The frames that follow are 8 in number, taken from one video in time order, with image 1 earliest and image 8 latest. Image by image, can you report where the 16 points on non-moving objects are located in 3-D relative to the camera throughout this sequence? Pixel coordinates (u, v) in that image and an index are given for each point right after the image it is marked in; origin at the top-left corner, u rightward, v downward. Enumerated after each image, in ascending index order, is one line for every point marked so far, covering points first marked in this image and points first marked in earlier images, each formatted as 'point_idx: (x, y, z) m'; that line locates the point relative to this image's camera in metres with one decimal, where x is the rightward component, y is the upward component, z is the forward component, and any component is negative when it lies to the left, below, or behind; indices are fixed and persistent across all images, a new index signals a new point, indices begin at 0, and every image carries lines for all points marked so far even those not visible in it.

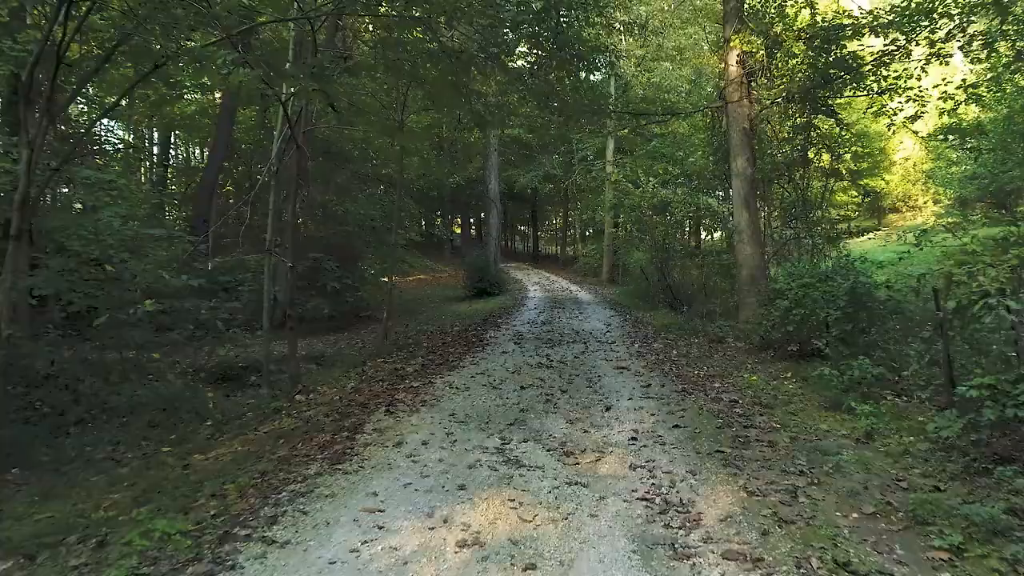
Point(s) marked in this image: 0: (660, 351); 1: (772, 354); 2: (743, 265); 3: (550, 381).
0: (+2.1, -0.9, +9.6) m
1: (+3.4, -0.9, +9.0) m
2: (+3.6, +0.4, +10.9) m
3: (+0.4, -1.0, +7.5) m
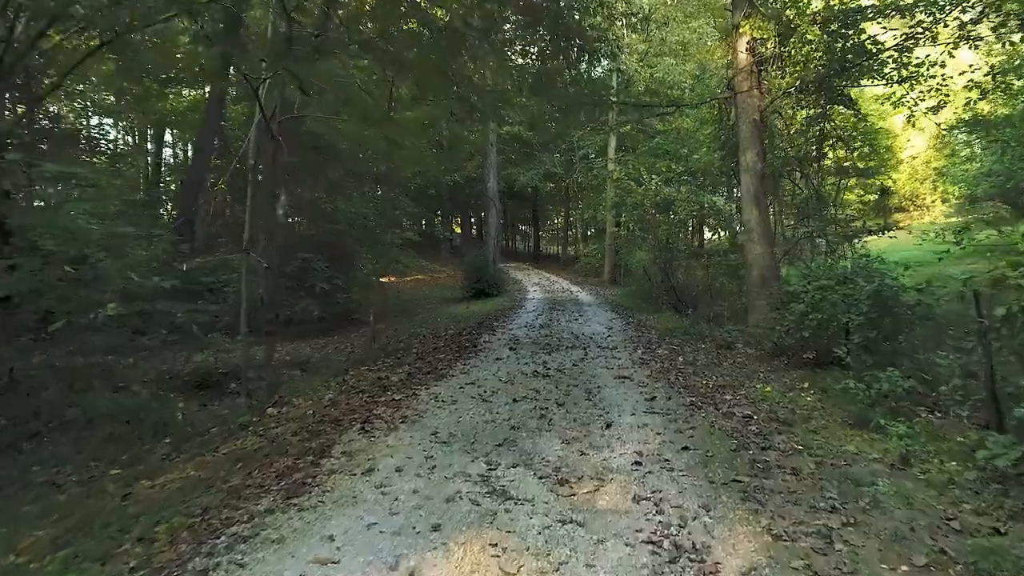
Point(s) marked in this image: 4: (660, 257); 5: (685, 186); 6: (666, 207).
0: (+2.0, -0.9, +9.0) m
1: (+3.3, -0.9, +8.4) m
2: (+3.6, +0.3, +10.2) m
3: (+0.3, -1.1, +6.9) m
4: (+3.3, +0.7, +15.3) m
5: (+3.9, +2.3, +15.9) m
6: (+3.4, +1.8, +15.3) m
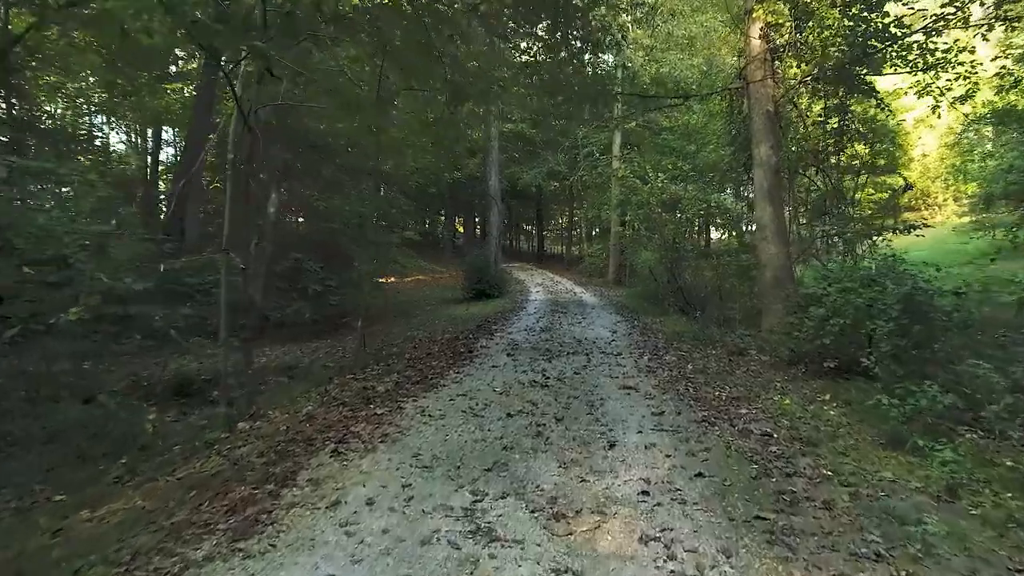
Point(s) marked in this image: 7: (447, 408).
0: (+2.0, -0.9, +8.4) m
1: (+3.3, -0.9, +7.8) m
2: (+3.6, +0.3, +9.6) m
3: (+0.3, -1.1, +6.3) m
4: (+3.3, +0.7, +14.6) m
5: (+4.0, +2.3, +15.3) m
6: (+3.4, +1.8, +14.7) m
7: (-0.6, -1.1, +6.2) m
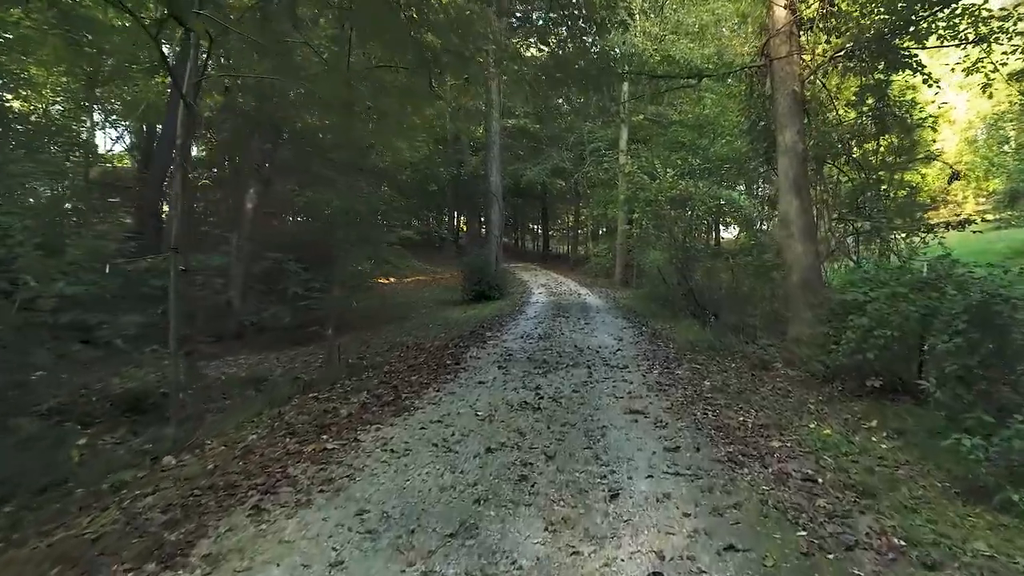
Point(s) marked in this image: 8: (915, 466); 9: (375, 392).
0: (+1.9, -1.0, +7.3) m
1: (+3.2, -1.0, +6.7) m
2: (+3.5, +0.3, +8.5) m
3: (+0.2, -1.1, +5.2) m
4: (+3.2, +0.6, +13.5) m
5: (+3.9, +2.2, +14.2) m
6: (+3.4, +1.7, +13.6) m
7: (-0.7, -1.1, +5.1) m
8: (+2.7, -1.2, +4.6) m
9: (-1.4, -1.0, +6.9) m
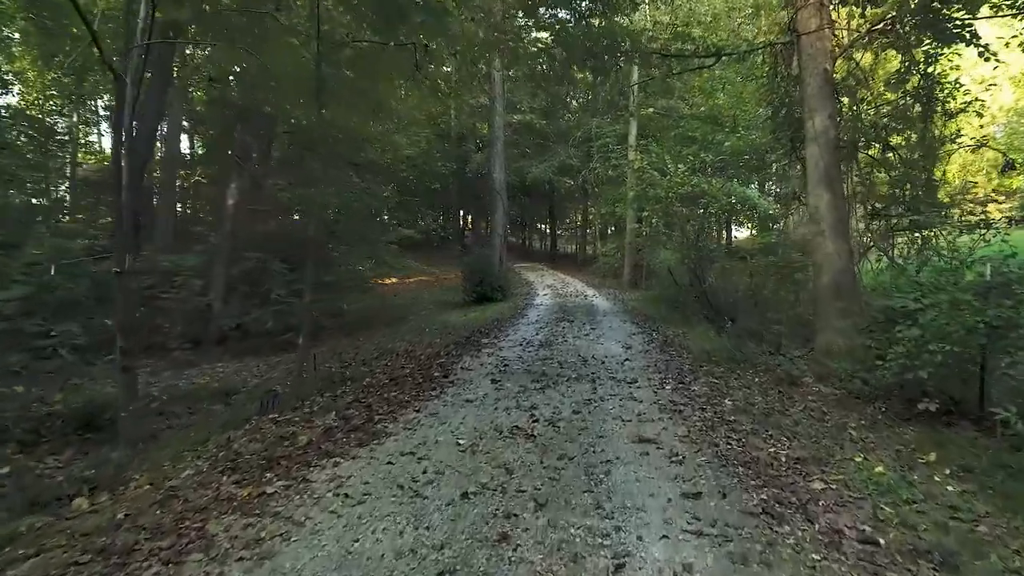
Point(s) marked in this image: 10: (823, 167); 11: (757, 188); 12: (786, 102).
0: (+1.8, -1.0, +6.3) m
1: (+3.1, -1.0, +5.7) m
2: (+3.4, +0.2, +7.5) m
3: (+0.1, -1.2, +4.3) m
4: (+3.2, +0.6, +12.6) m
5: (+3.9, +2.2, +13.2) m
6: (+3.4, +1.7, +12.6) m
7: (-0.8, -1.2, +4.2) m
8: (+2.6, -1.2, +3.6) m
9: (-1.5, -1.1, +6.0) m
10: (+3.4, +1.3, +7.5) m
11: (+4.7, +1.9, +12.8) m
12: (+3.6, +2.5, +9.2) m
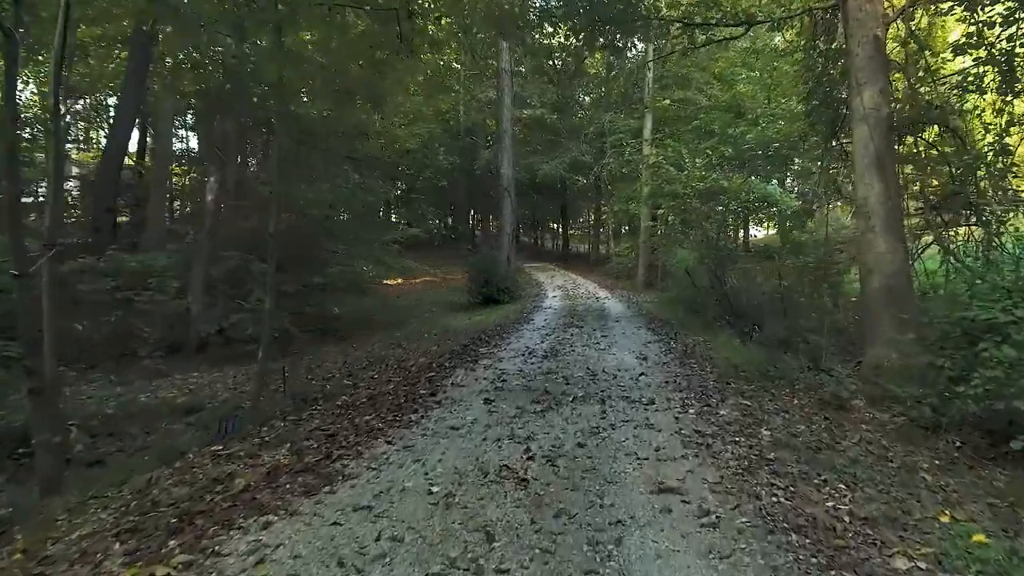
0: (+1.7, -1.1, +5.3) m
1: (+3.0, -1.1, +4.6) m
2: (+3.4, +0.2, +6.4) m
3: (0.0, -1.2, +3.3) m
4: (+3.3, +0.5, +11.5) m
5: (+4.0, +2.1, +12.1) m
6: (+3.5, +1.6, +11.5) m
7: (-0.9, -1.2, +3.2) m
8: (+2.5, -1.3, +2.5) m
9: (-1.5, -1.1, +4.9) m
10: (+3.4, +1.3, +6.4) m
11: (+4.8, +1.9, +11.7) m
12: (+3.6, +2.4, +8.0) m
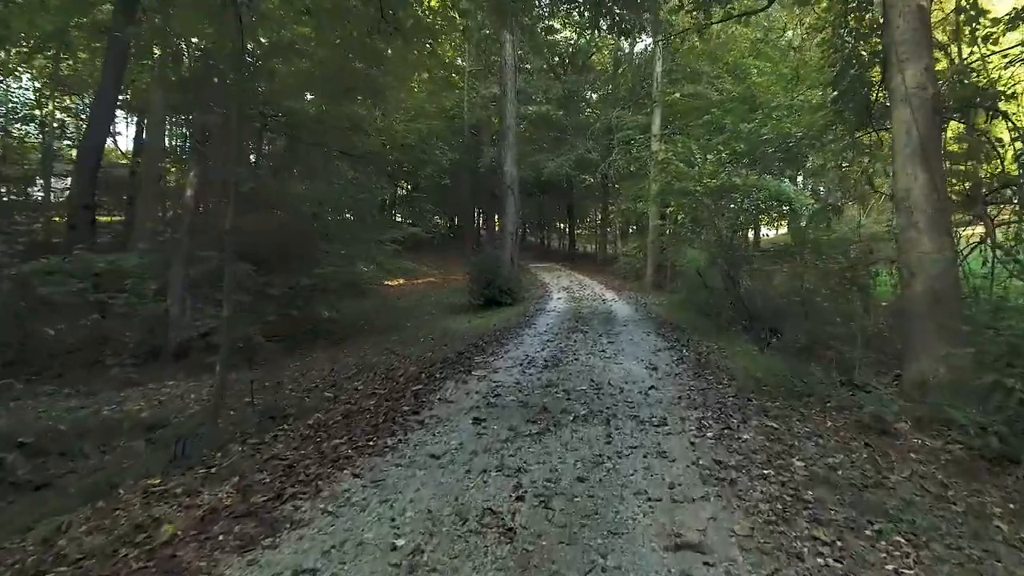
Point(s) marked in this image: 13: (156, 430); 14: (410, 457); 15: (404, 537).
0: (+1.7, -1.1, +4.5) m
1: (+3.0, -1.1, +3.8) m
2: (+3.3, +0.1, +5.6) m
3: (-0.1, -1.3, +2.5) m
4: (+3.3, +0.5, +10.7) m
5: (+4.0, +2.1, +11.3) m
6: (+3.5, +1.6, +10.7) m
7: (-1.0, -1.3, +2.5) m
8: (+2.4, -1.3, +1.8) m
9: (-1.6, -1.2, +4.2) m
10: (+3.3, +1.2, +5.6) m
11: (+4.8, +1.8, +10.9) m
12: (+3.6, +2.4, +7.3) m
13: (-3.6, -1.4, +6.9) m
14: (-0.7, -1.1, +4.7) m
15: (-0.5, -1.2, +3.4) m
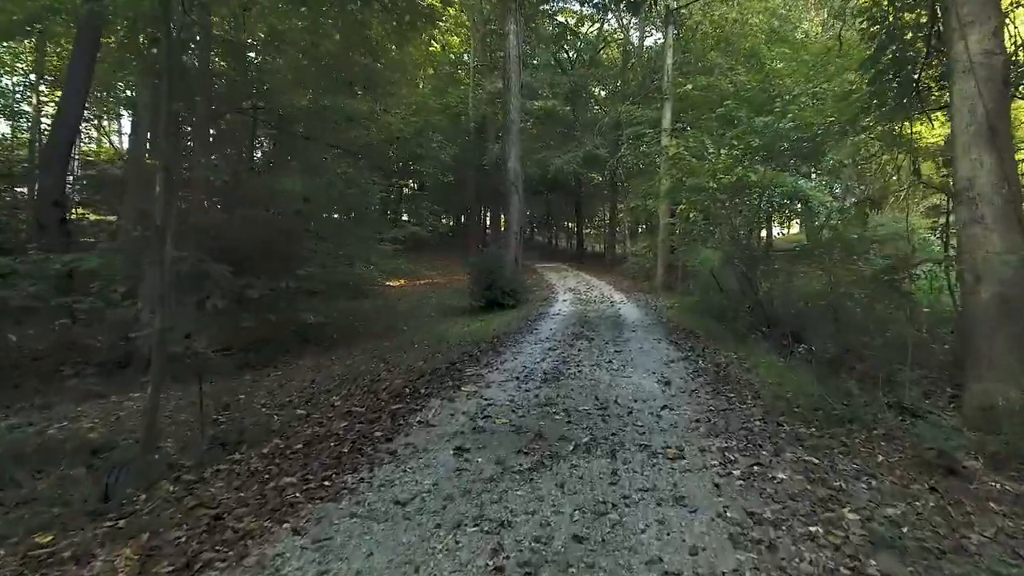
0: (+1.6, -1.2, +3.6) m
1: (+2.9, -1.2, +2.9) m
2: (+3.2, +0.1, +4.7) m
3: (-0.3, -1.3, +1.7) m
4: (+3.3, +0.4, +9.8) m
5: (+4.0, +2.0, +10.4) m
6: (+3.4, +1.5, +9.8) m
7: (-1.1, -1.3, +1.6) m
8: (+2.2, -1.4, +0.9) m
9: (-1.7, -1.2, +3.4) m
10: (+3.2, +1.2, +4.7) m
11: (+4.8, +1.8, +10.0) m
12: (+3.5, +2.4, +6.3) m
13: (-3.7, -1.5, +6.1) m
14: (-0.8, -1.2, +3.8) m
15: (-0.6, -1.3, +2.5) m
